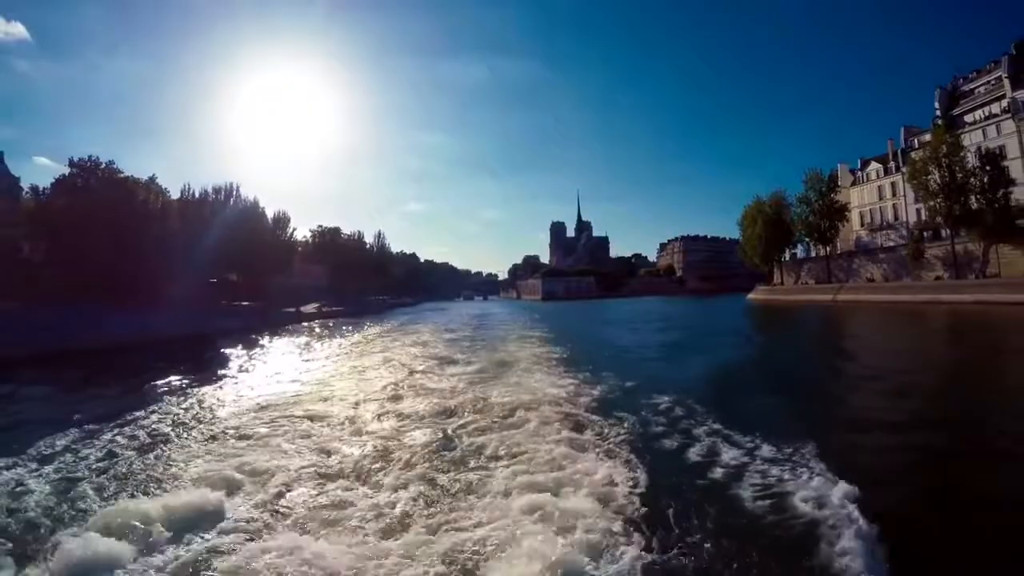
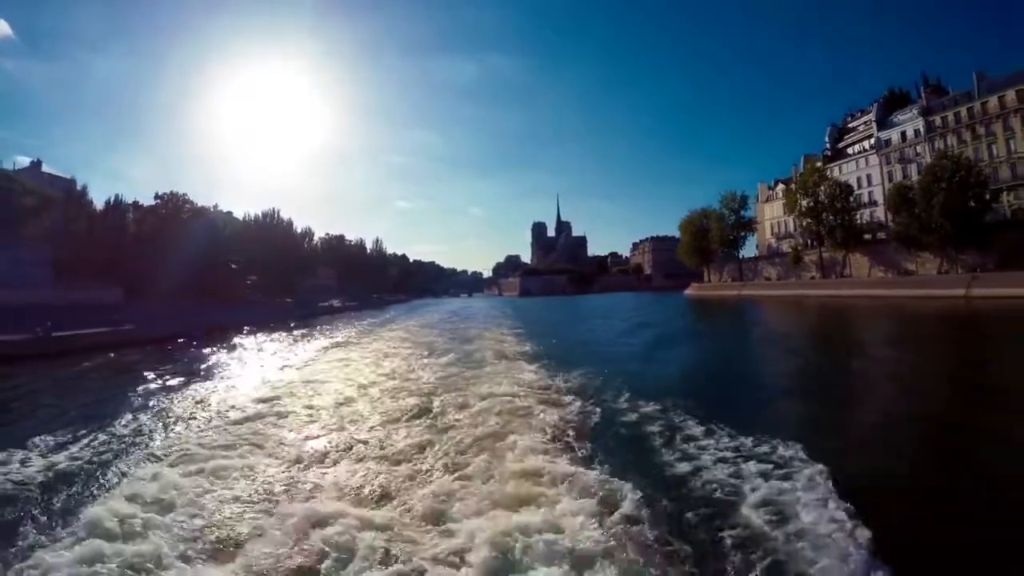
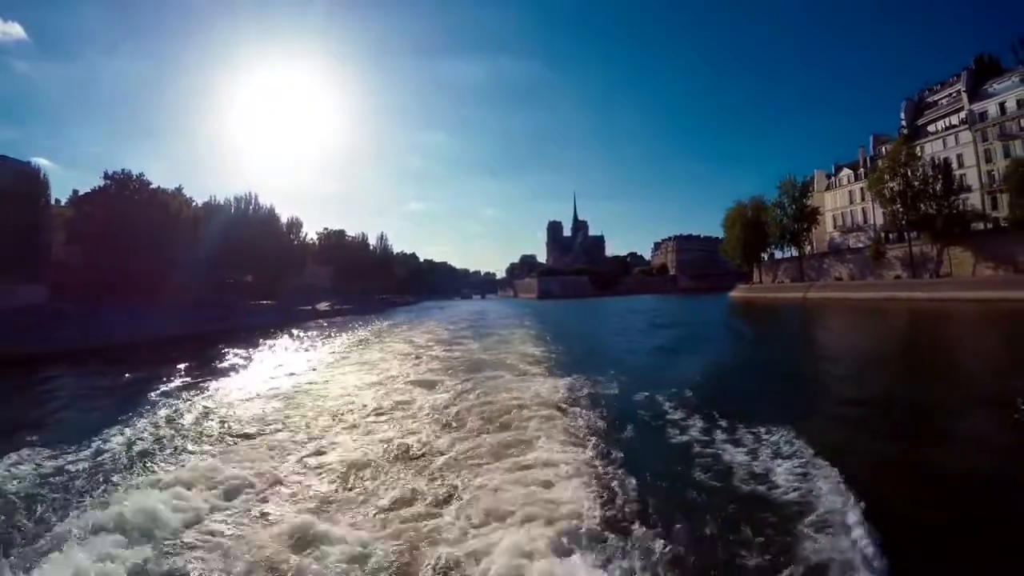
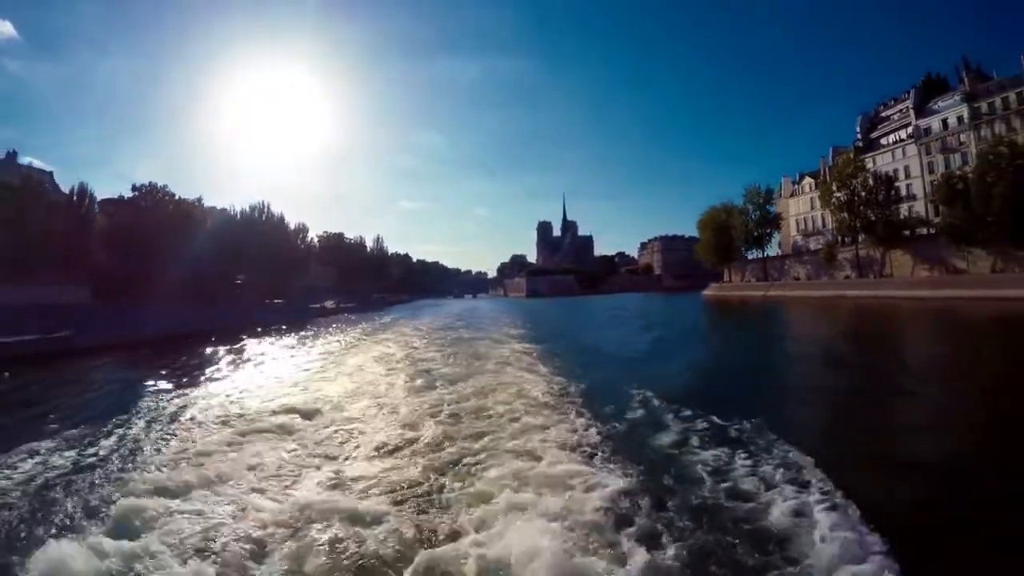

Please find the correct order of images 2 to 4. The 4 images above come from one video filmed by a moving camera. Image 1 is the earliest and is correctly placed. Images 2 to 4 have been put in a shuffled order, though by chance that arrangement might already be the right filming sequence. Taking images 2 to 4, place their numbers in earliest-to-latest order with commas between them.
3, 4, 2
